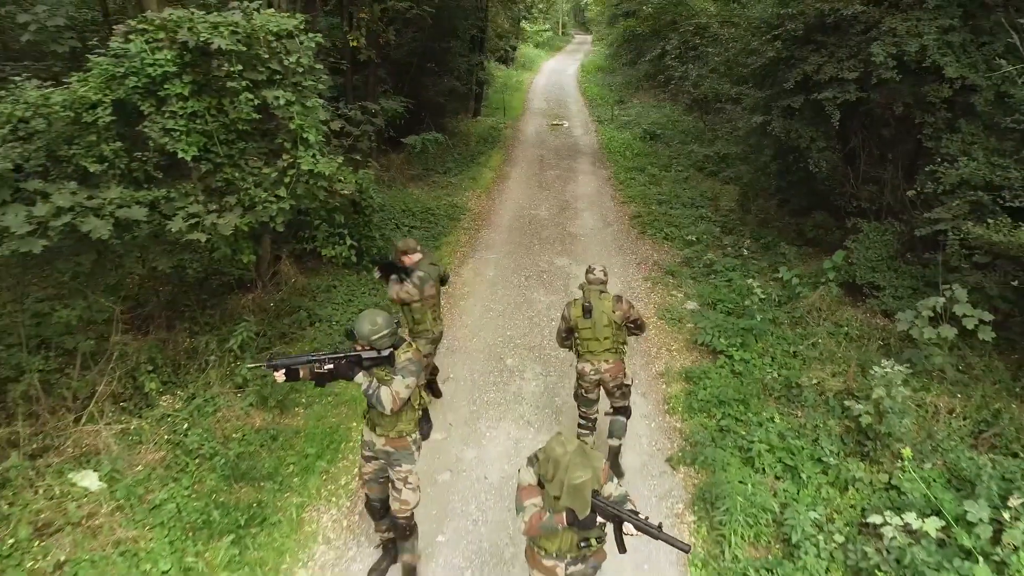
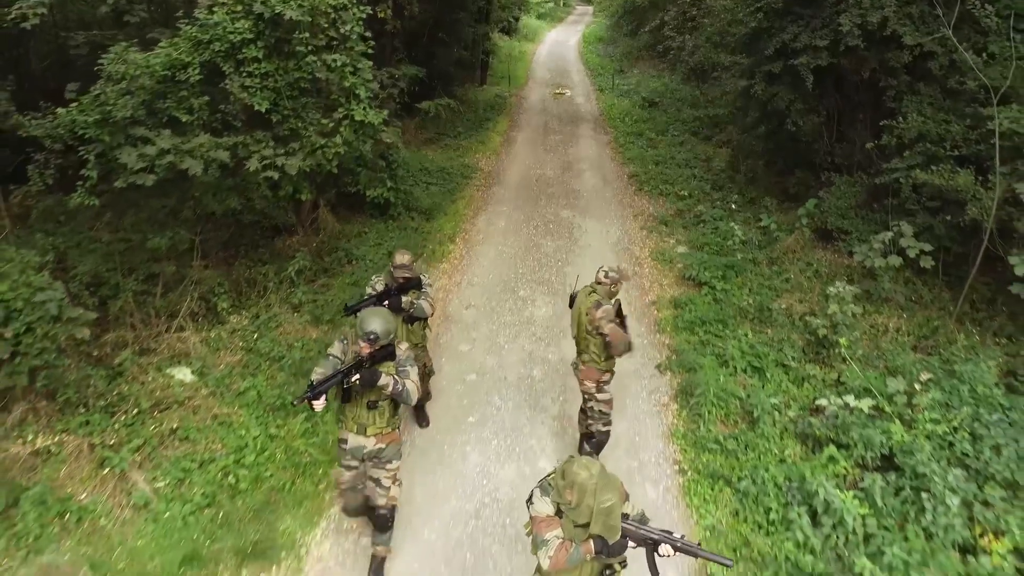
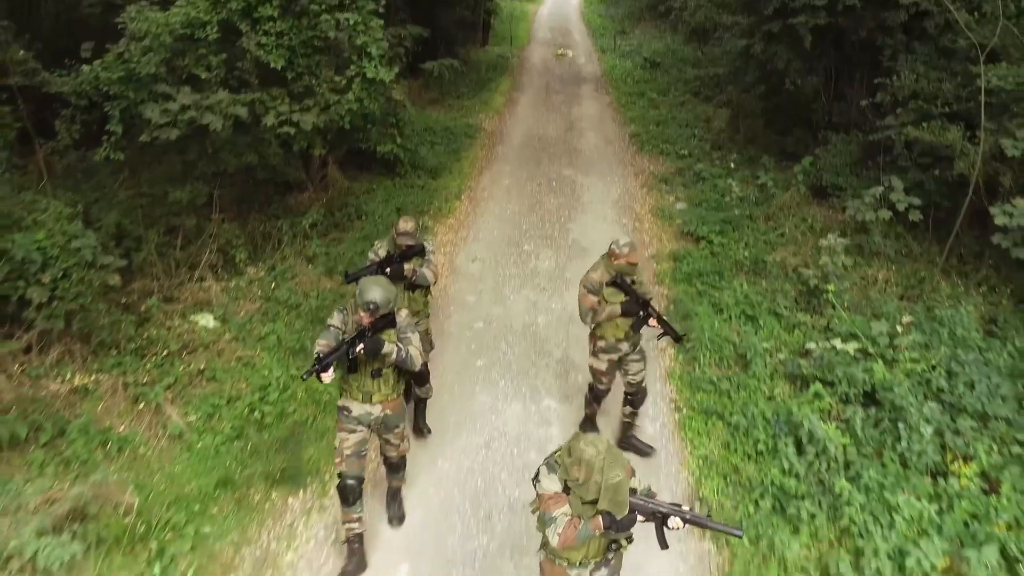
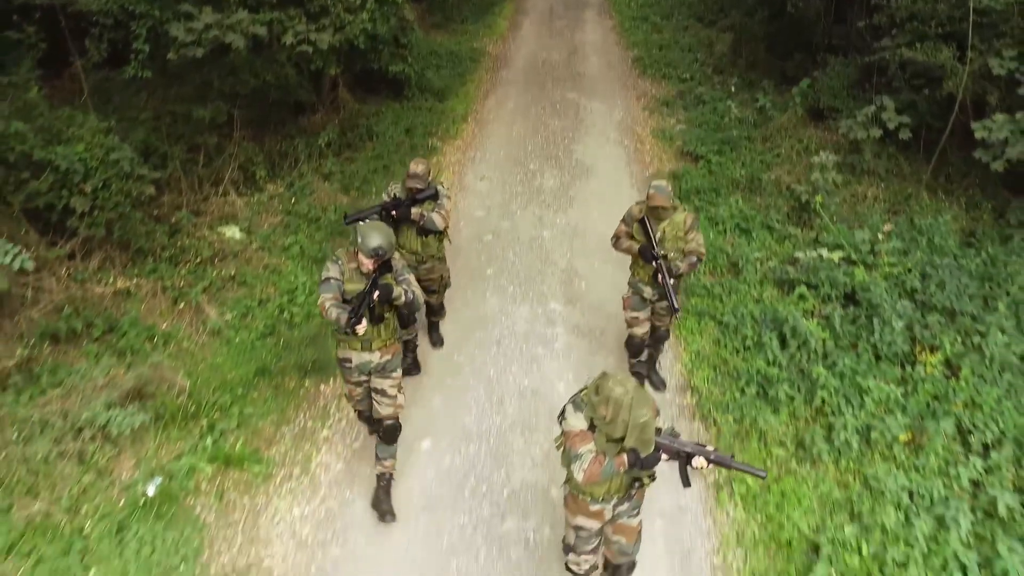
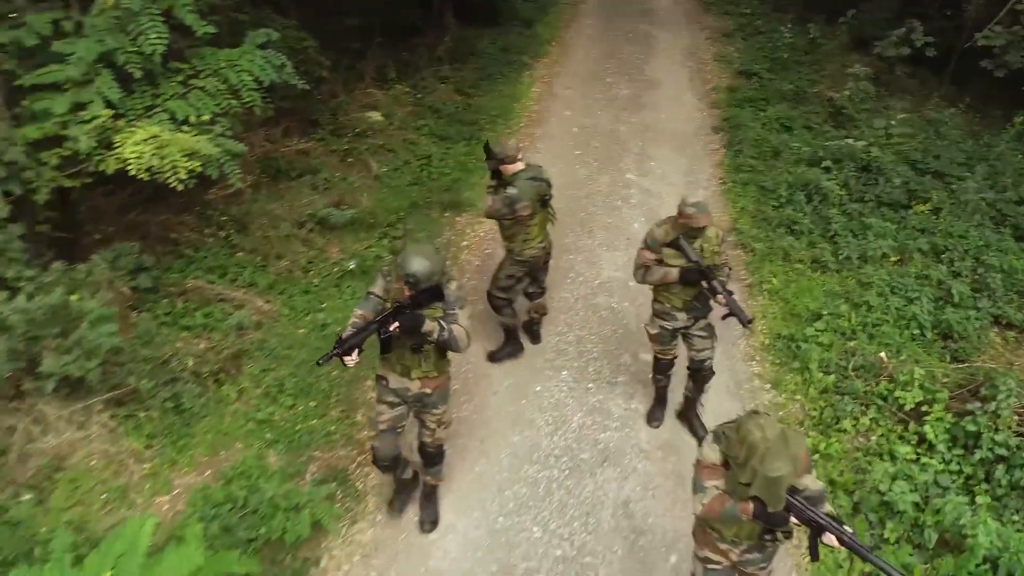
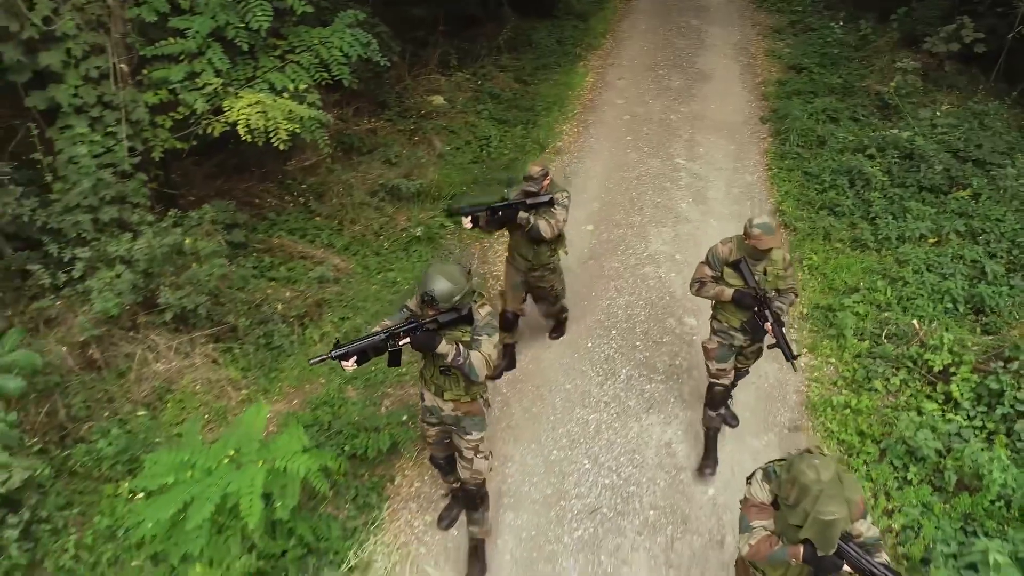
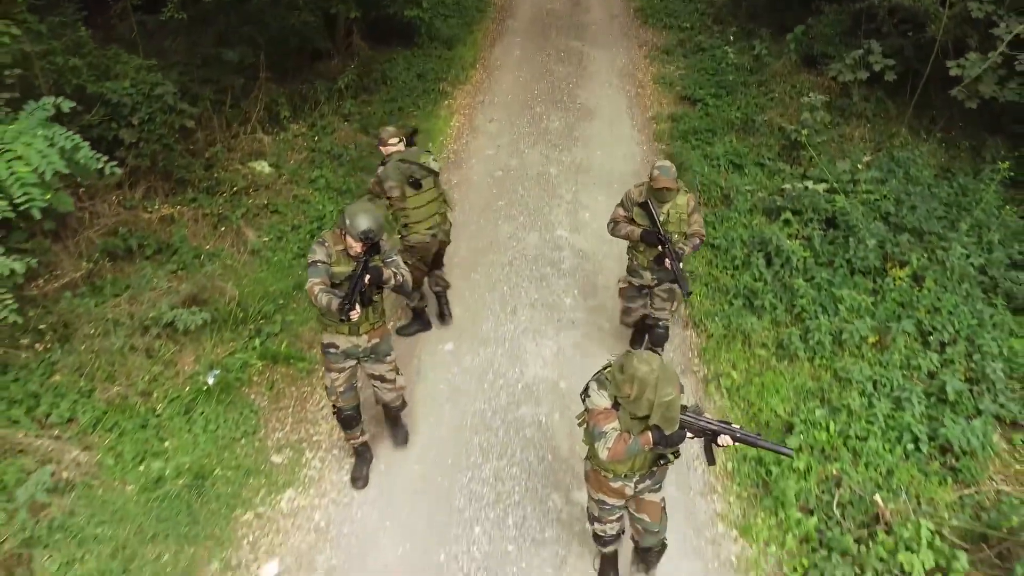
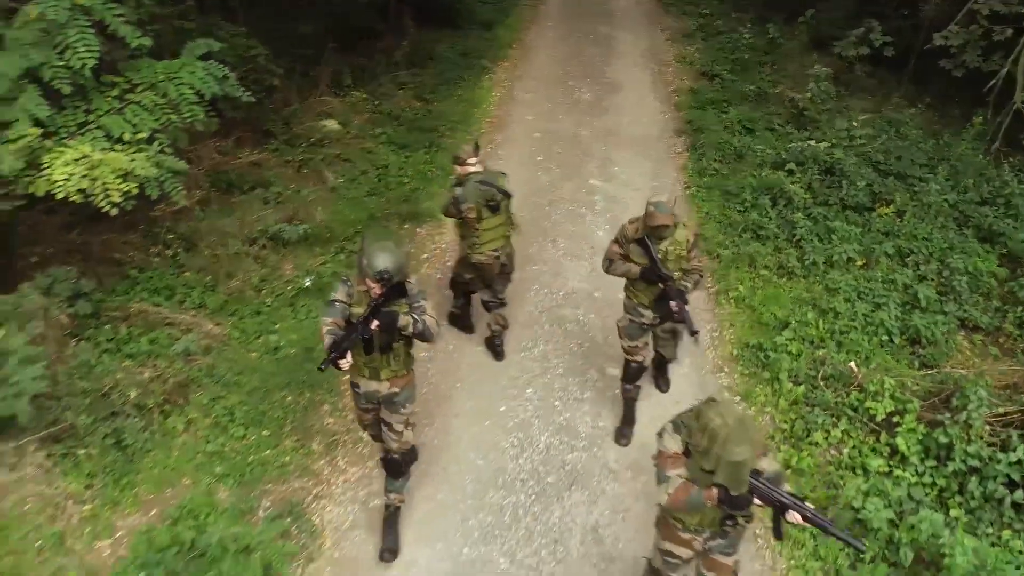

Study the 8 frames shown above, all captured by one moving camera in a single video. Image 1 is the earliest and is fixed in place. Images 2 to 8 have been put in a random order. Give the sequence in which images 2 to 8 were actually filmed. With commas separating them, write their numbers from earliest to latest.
2, 3, 4, 7, 8, 5, 6
